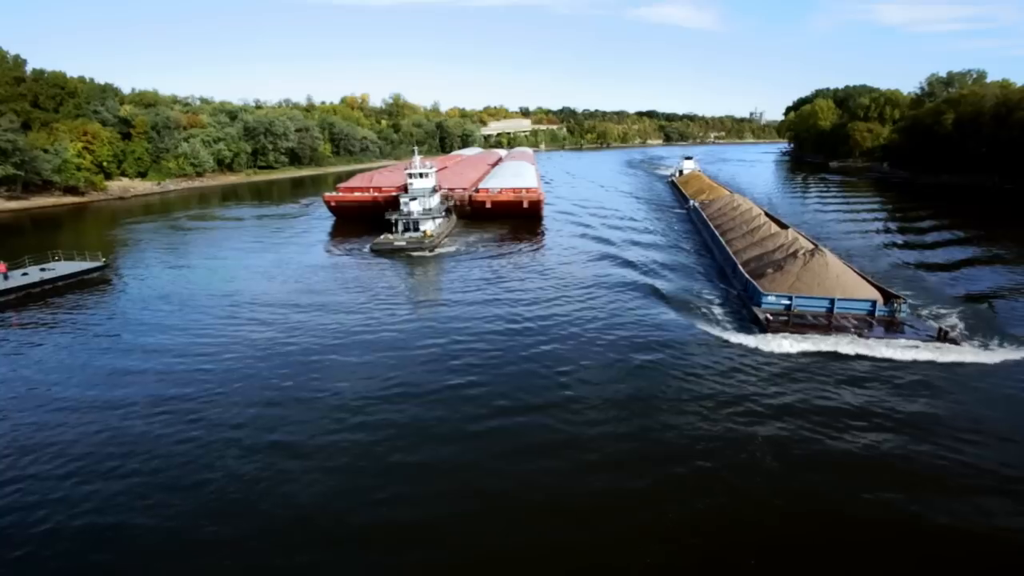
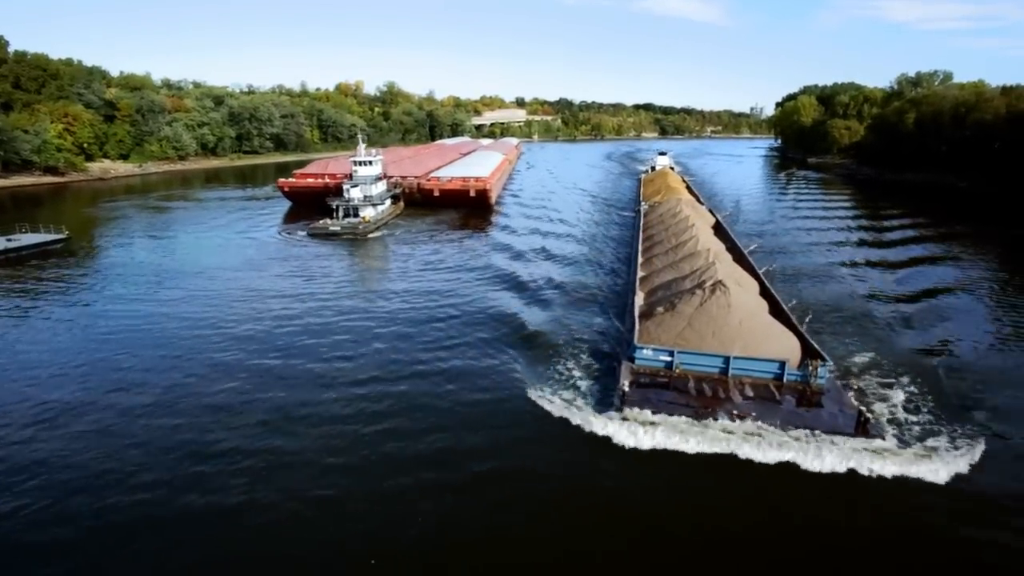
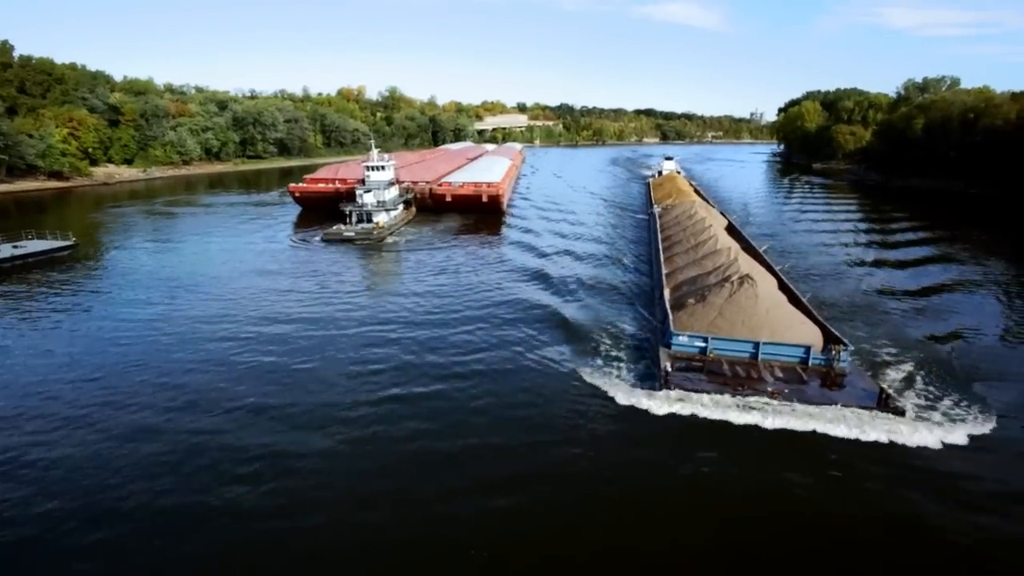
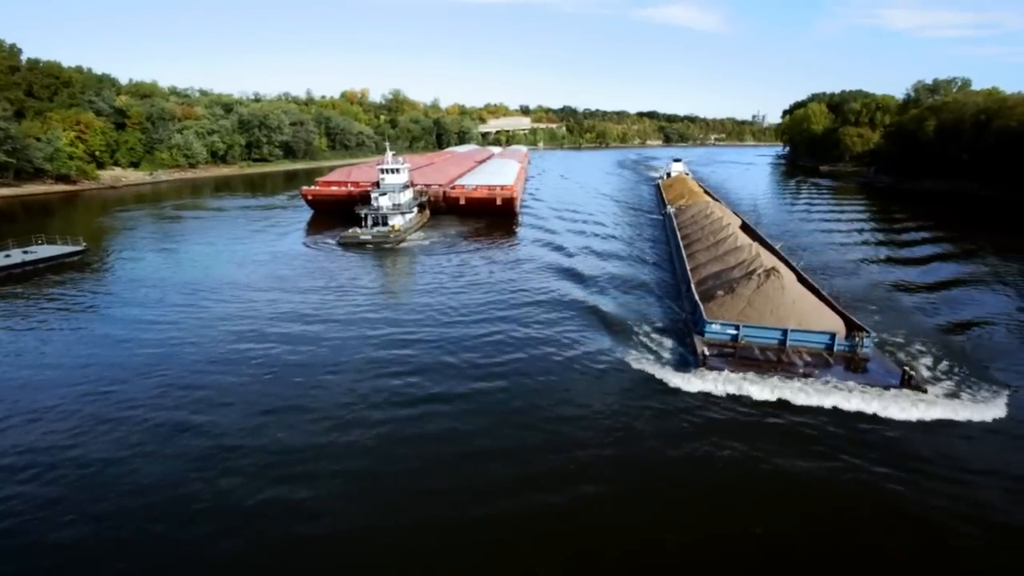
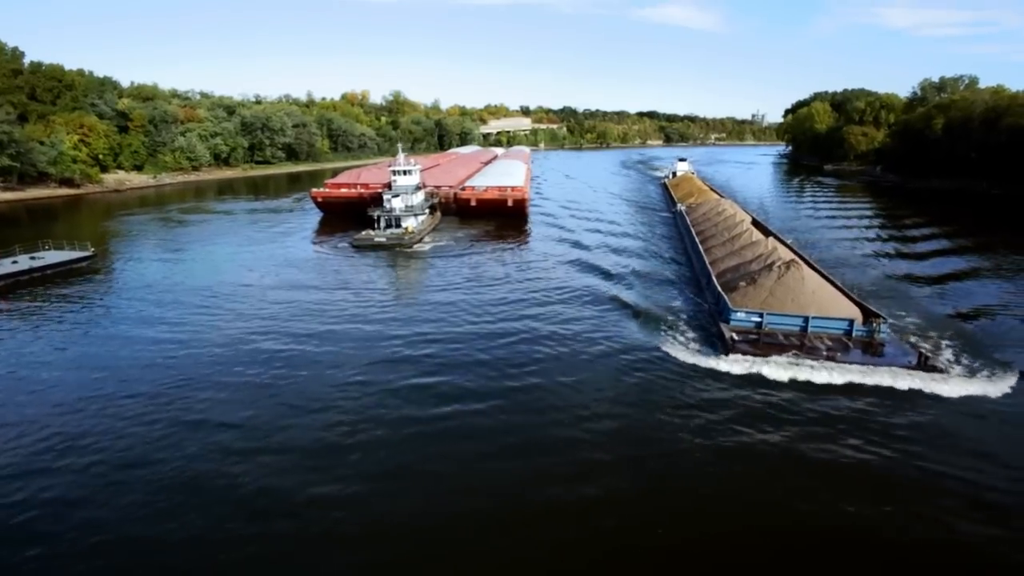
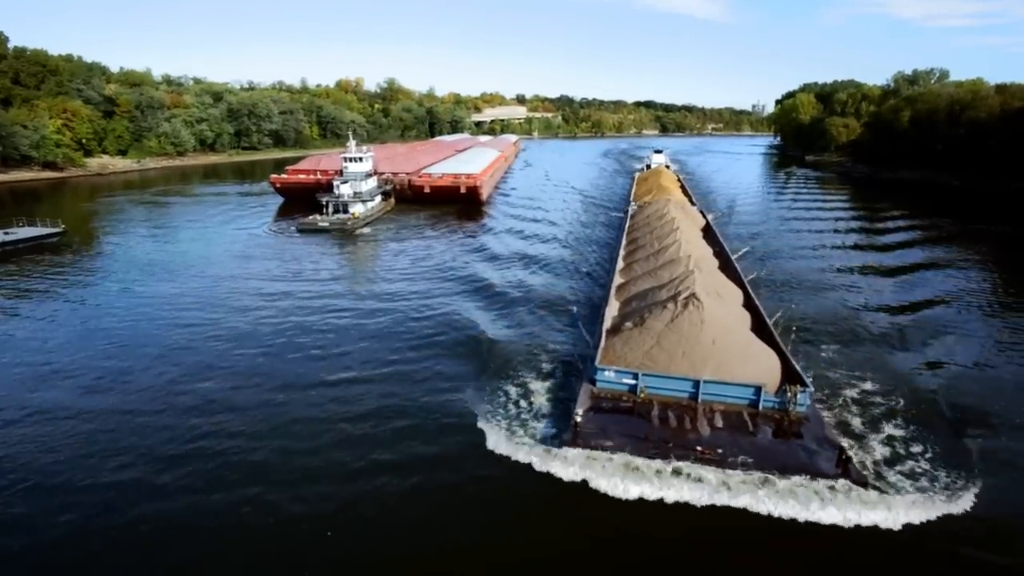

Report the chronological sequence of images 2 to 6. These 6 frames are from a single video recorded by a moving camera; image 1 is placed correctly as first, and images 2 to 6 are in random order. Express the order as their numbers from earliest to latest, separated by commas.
5, 4, 3, 2, 6
